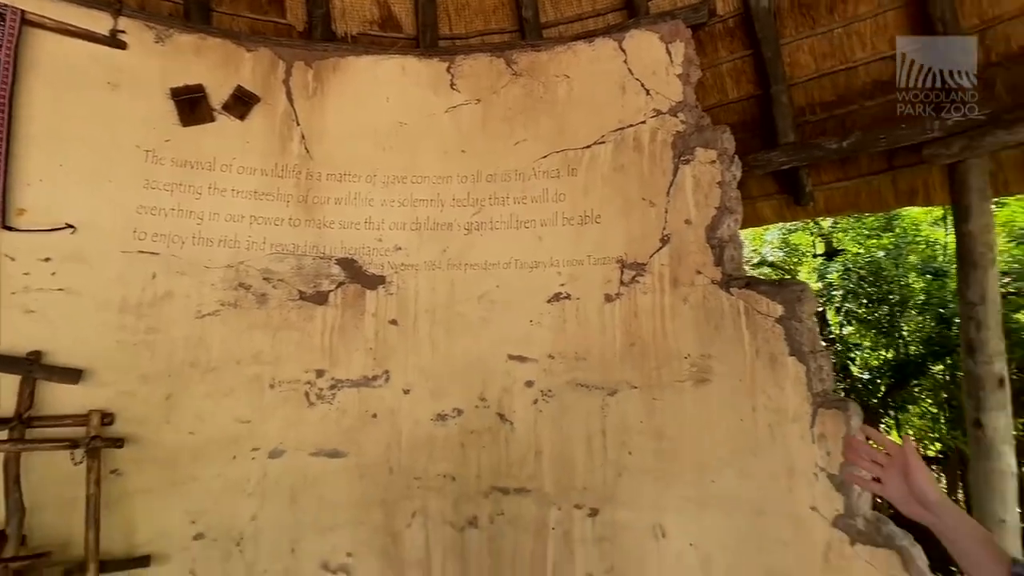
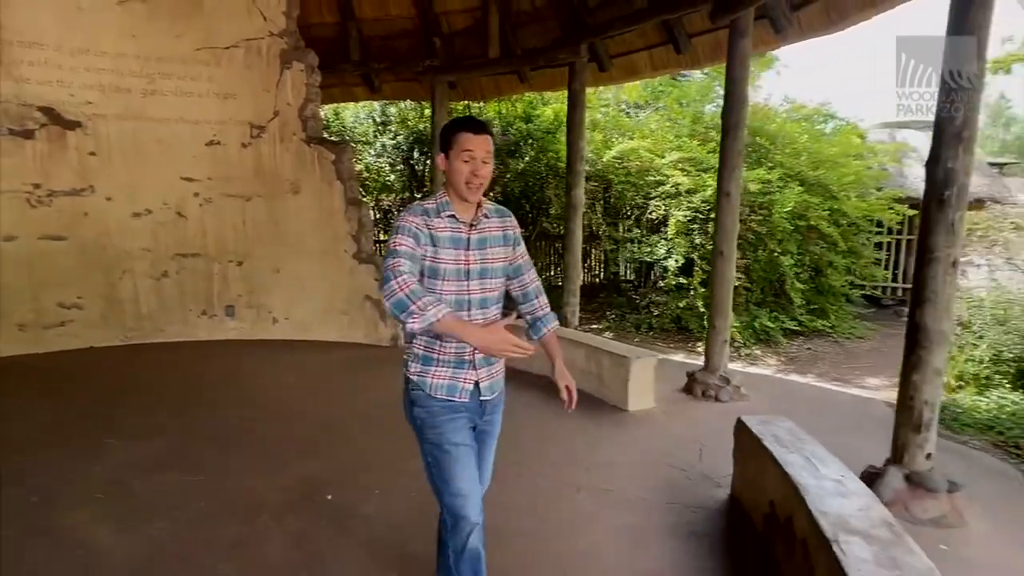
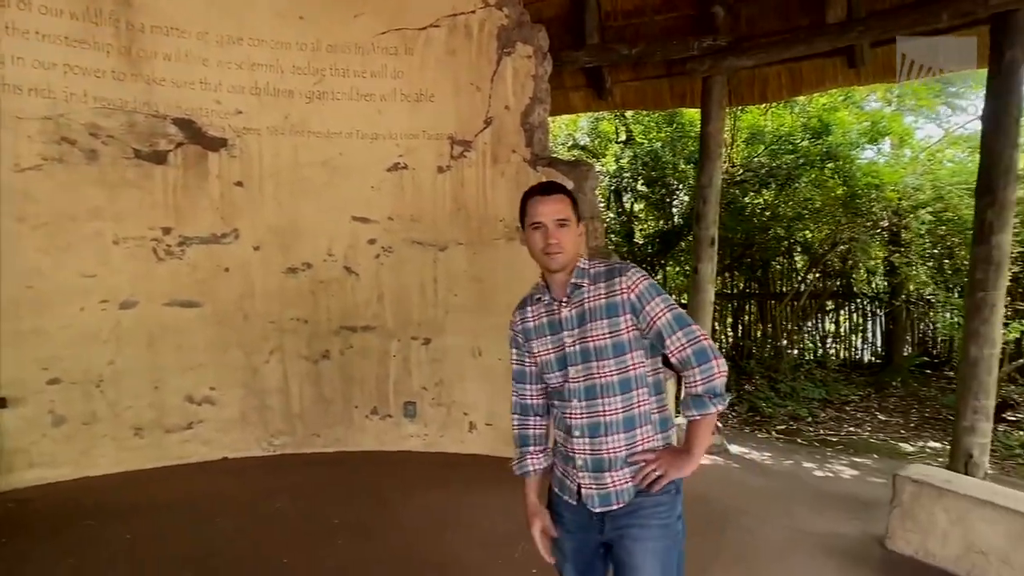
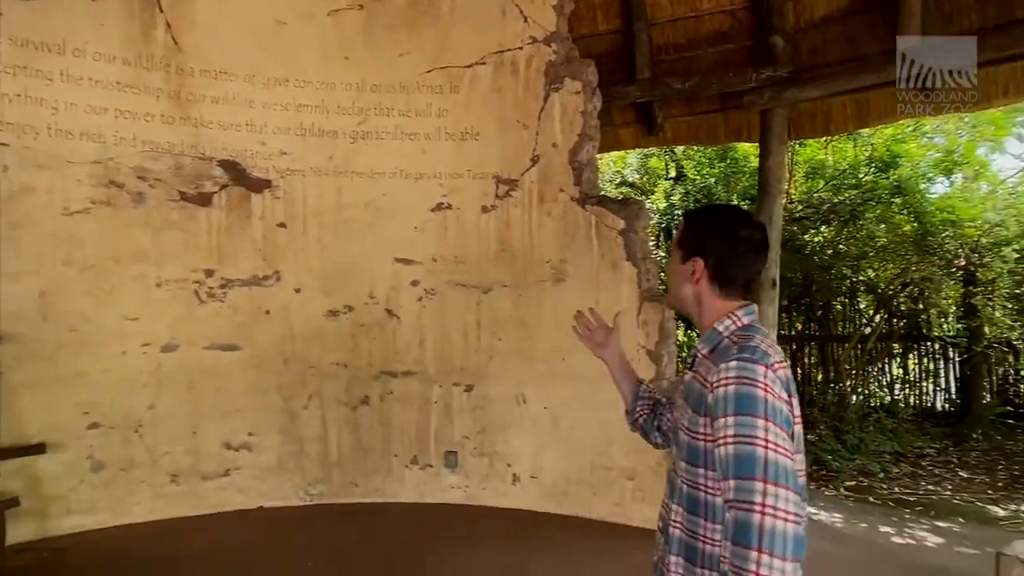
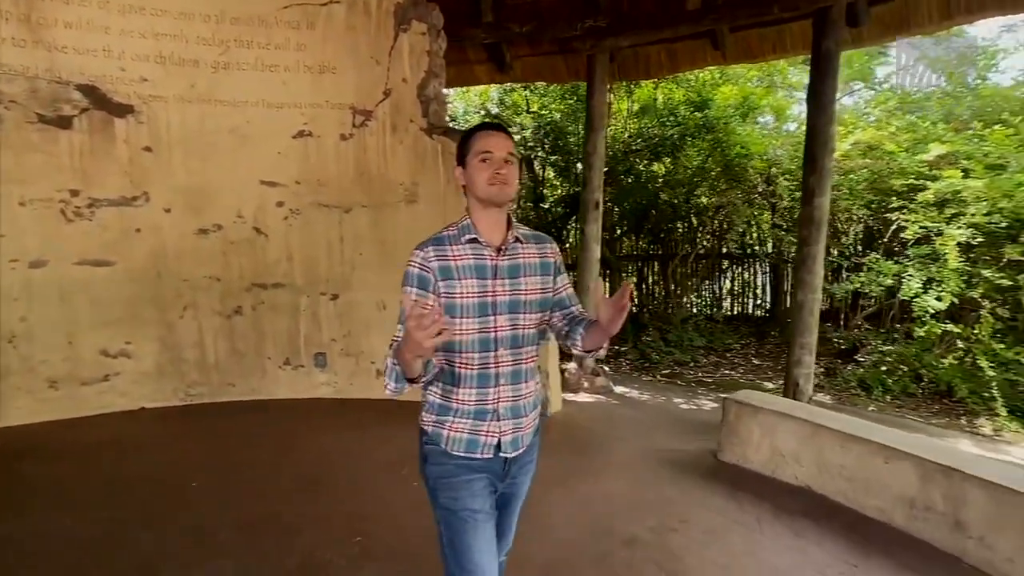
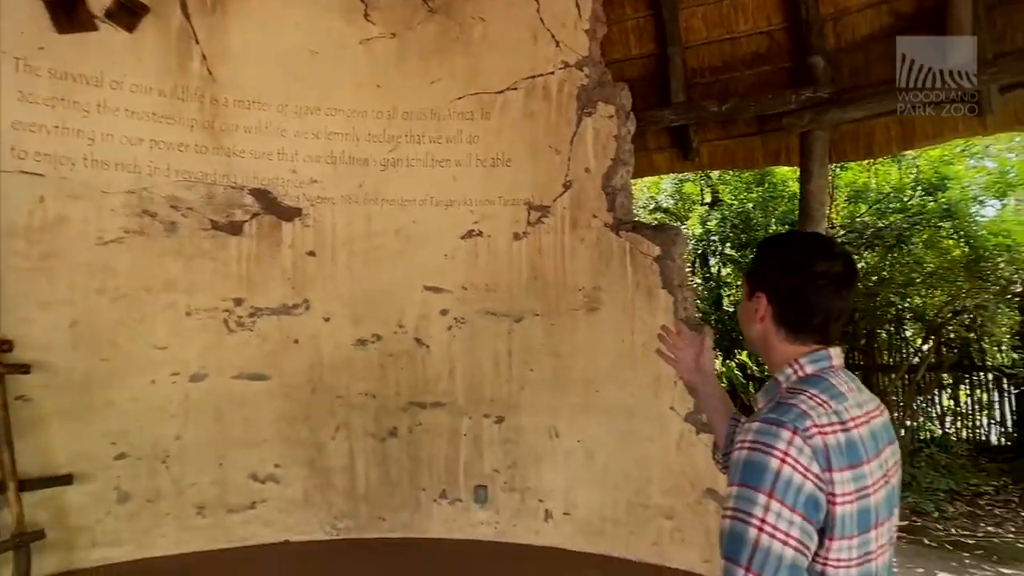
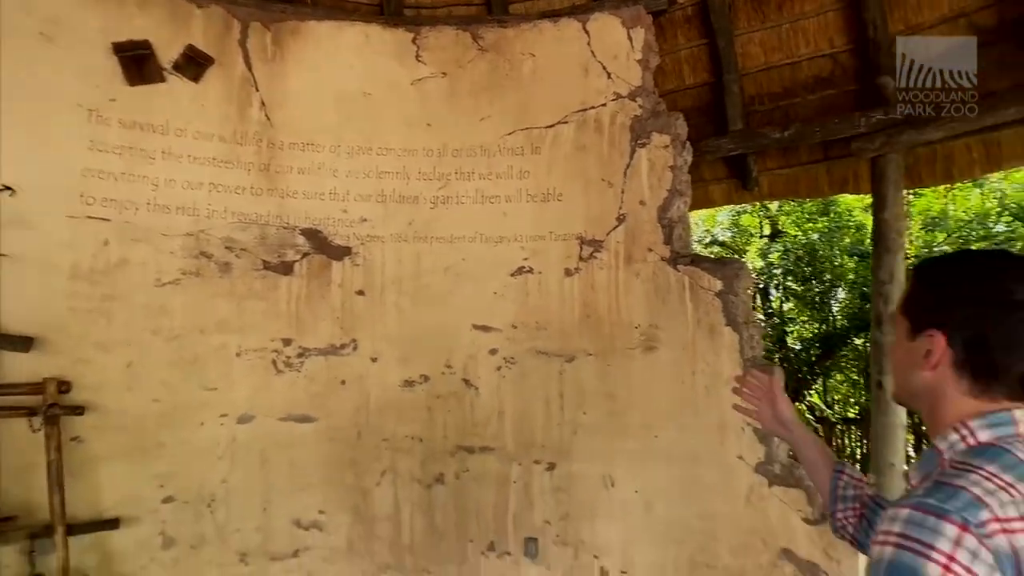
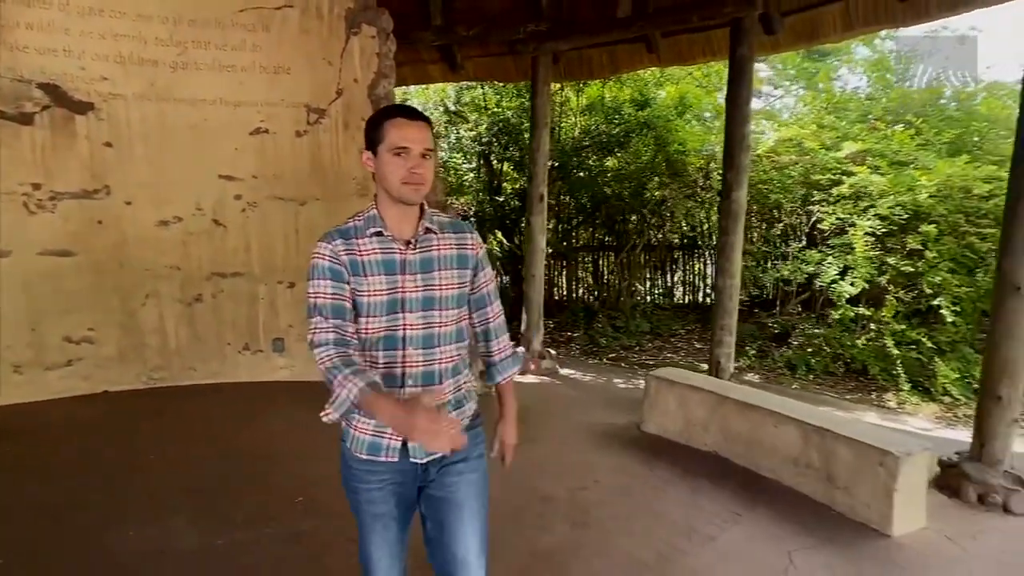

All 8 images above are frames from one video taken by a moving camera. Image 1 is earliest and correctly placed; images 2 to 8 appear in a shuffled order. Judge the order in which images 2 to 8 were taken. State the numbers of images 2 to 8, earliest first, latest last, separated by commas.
7, 6, 4, 3, 5, 8, 2
